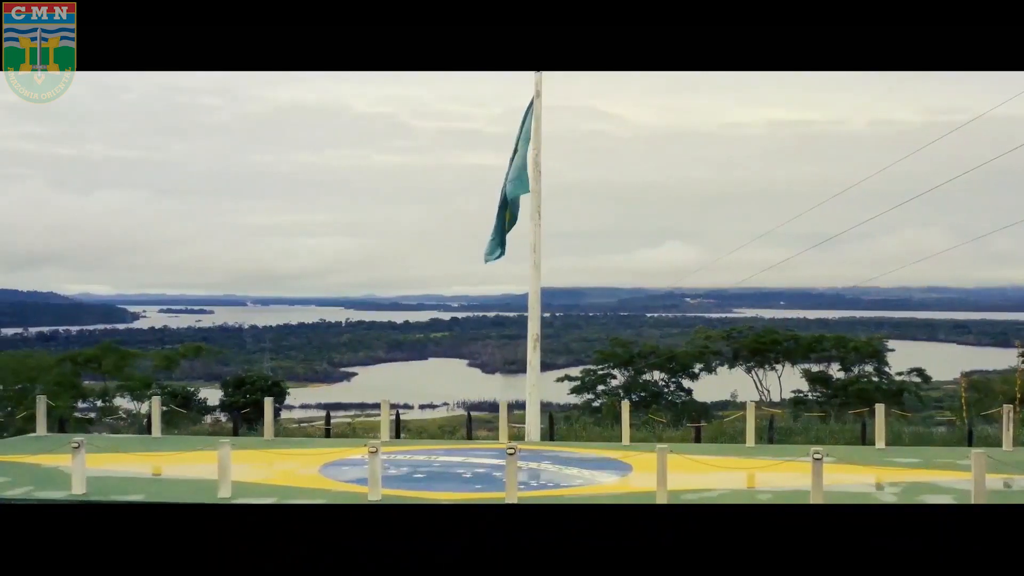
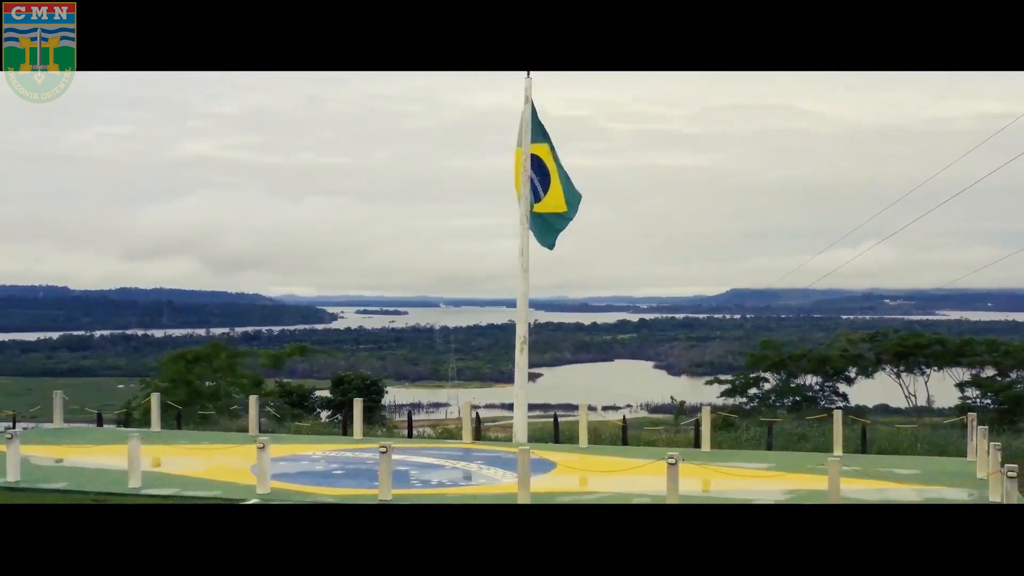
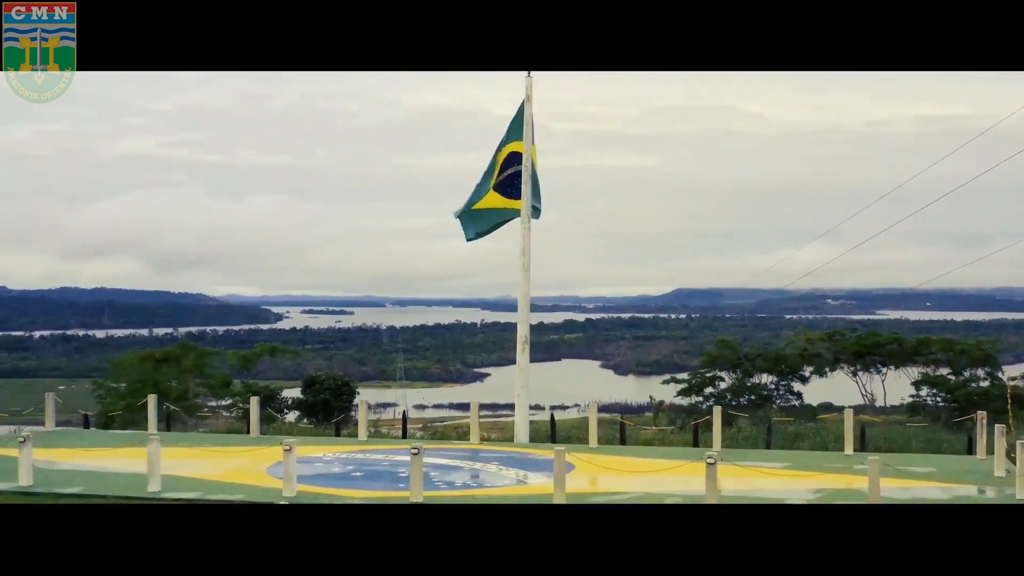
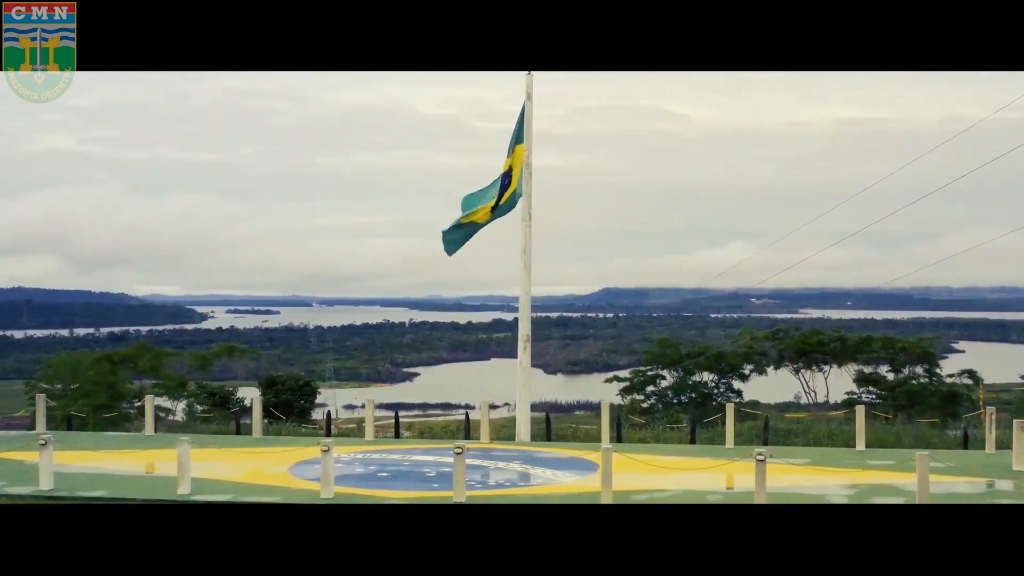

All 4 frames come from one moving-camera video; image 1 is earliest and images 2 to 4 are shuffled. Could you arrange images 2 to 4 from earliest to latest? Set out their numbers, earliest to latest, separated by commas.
4, 3, 2
